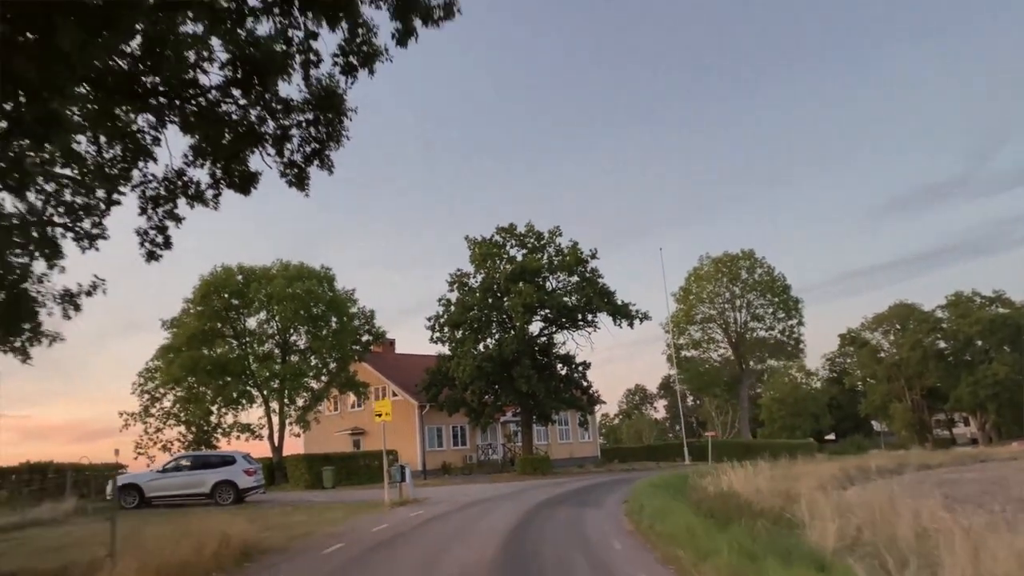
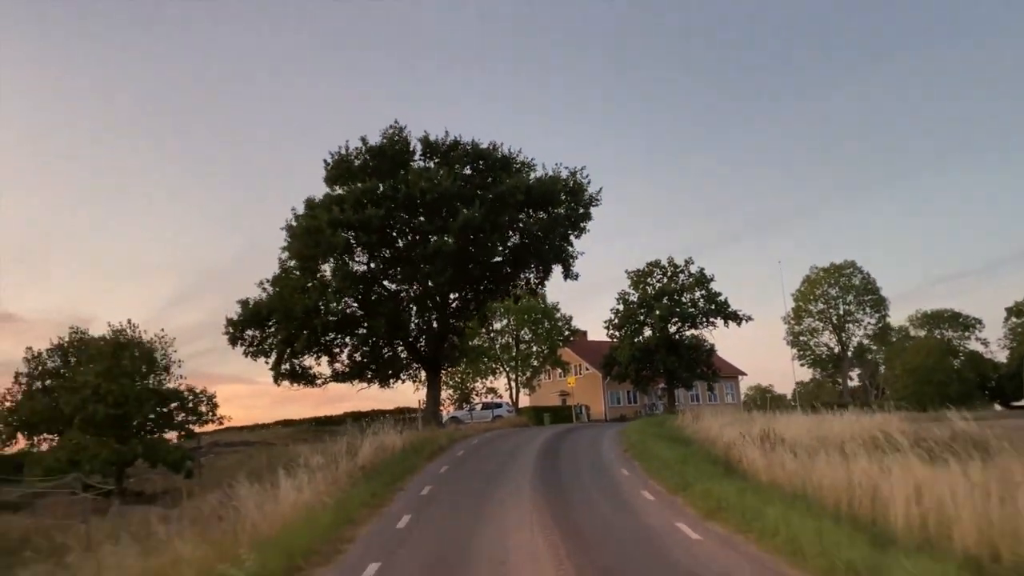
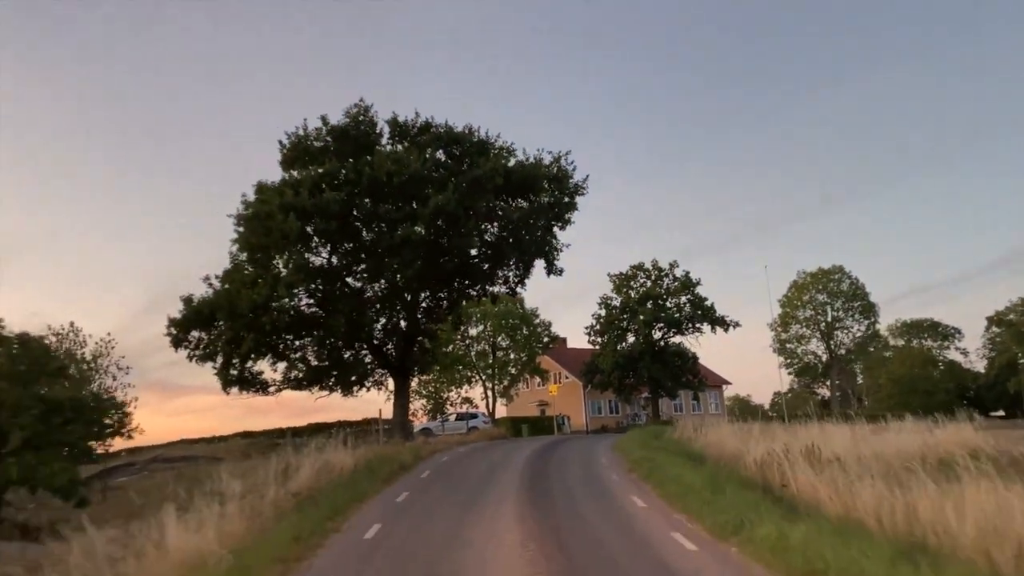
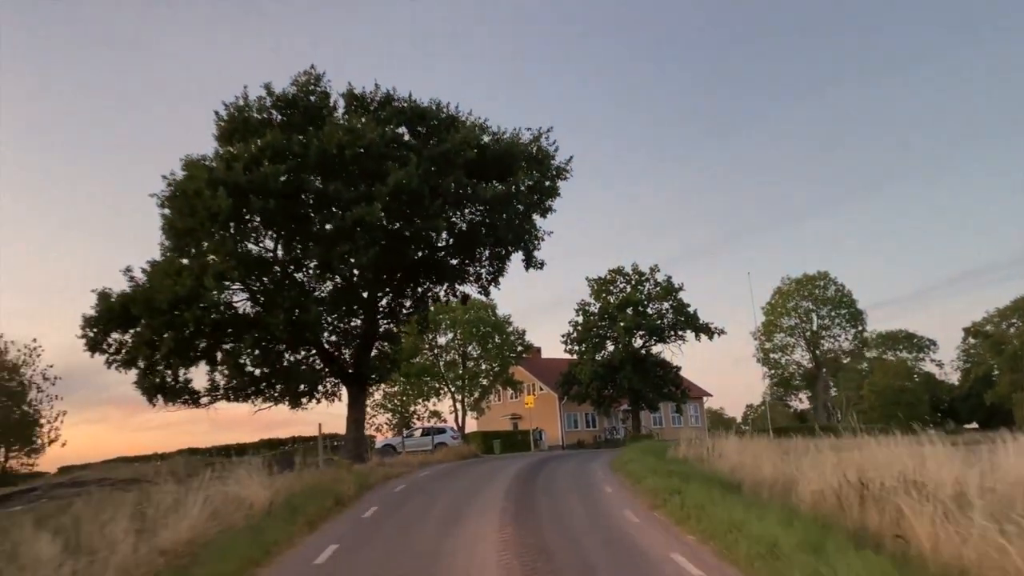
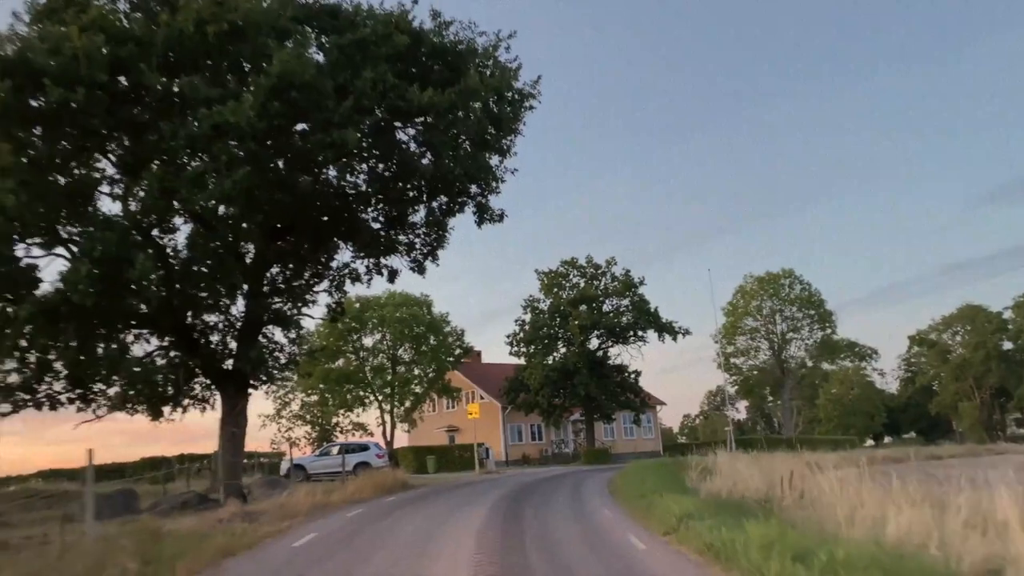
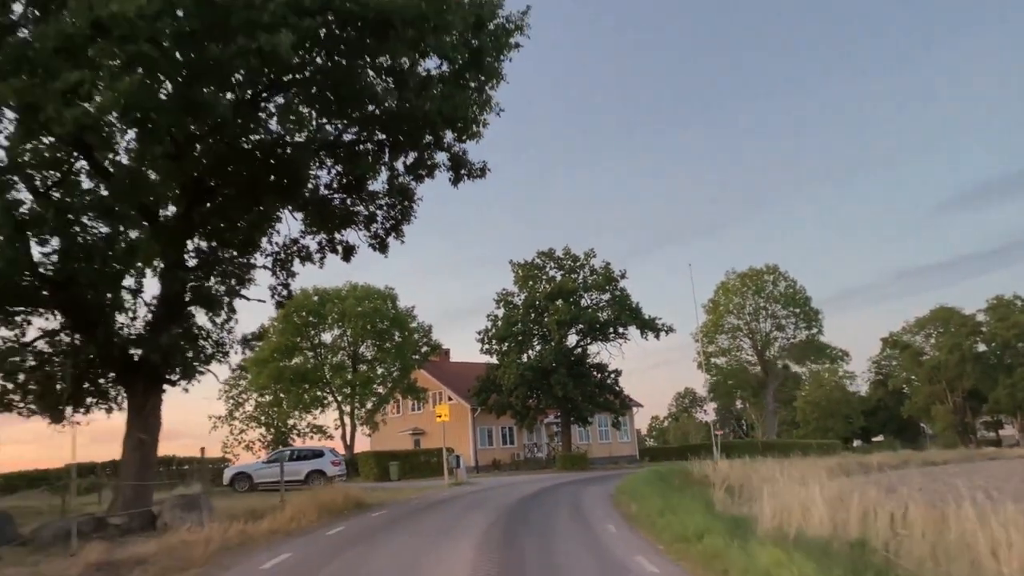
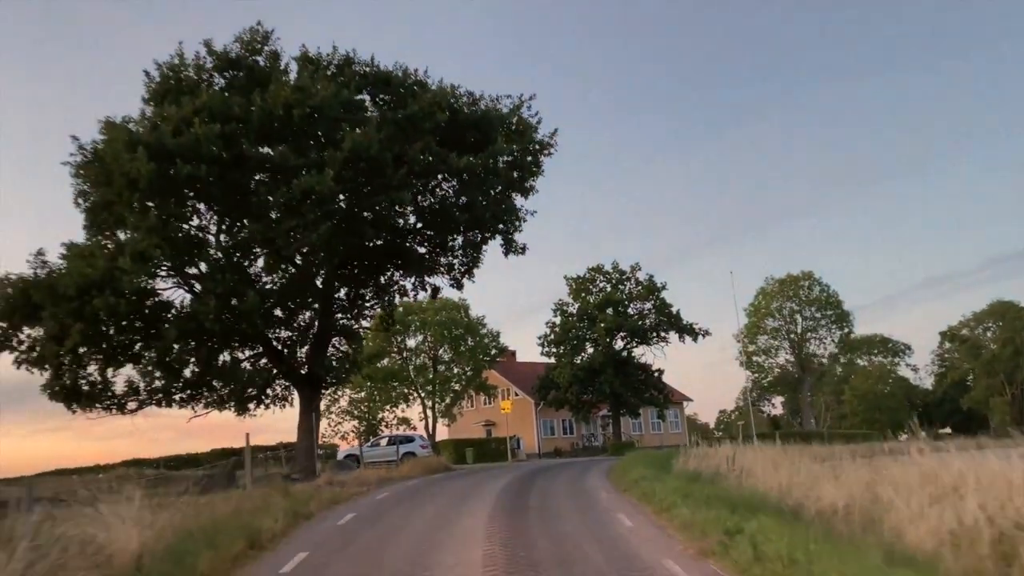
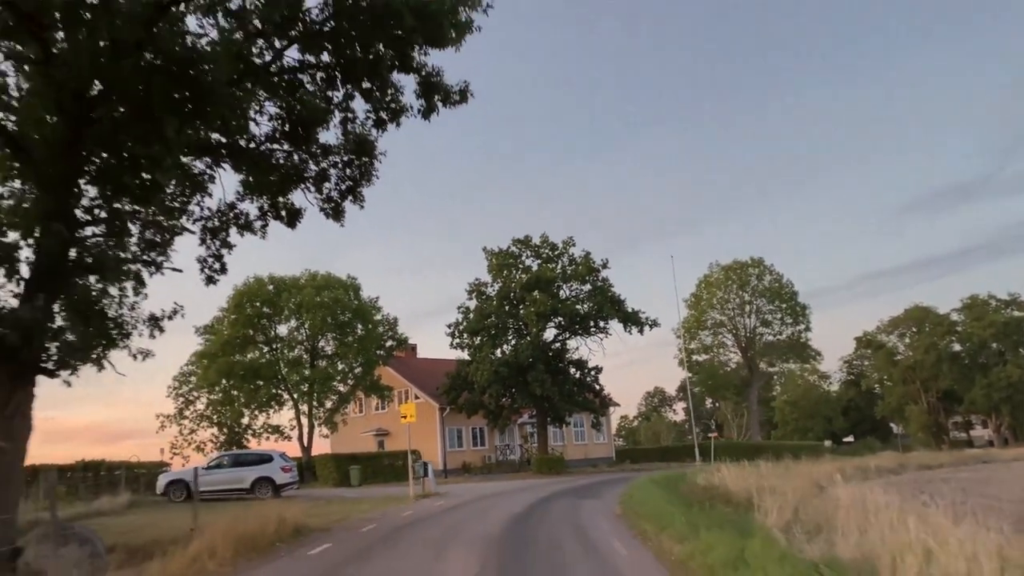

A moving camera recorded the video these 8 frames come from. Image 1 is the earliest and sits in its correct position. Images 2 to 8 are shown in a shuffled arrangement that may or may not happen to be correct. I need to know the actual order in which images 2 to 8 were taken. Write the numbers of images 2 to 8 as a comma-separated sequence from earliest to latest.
8, 6, 5, 7, 4, 3, 2
